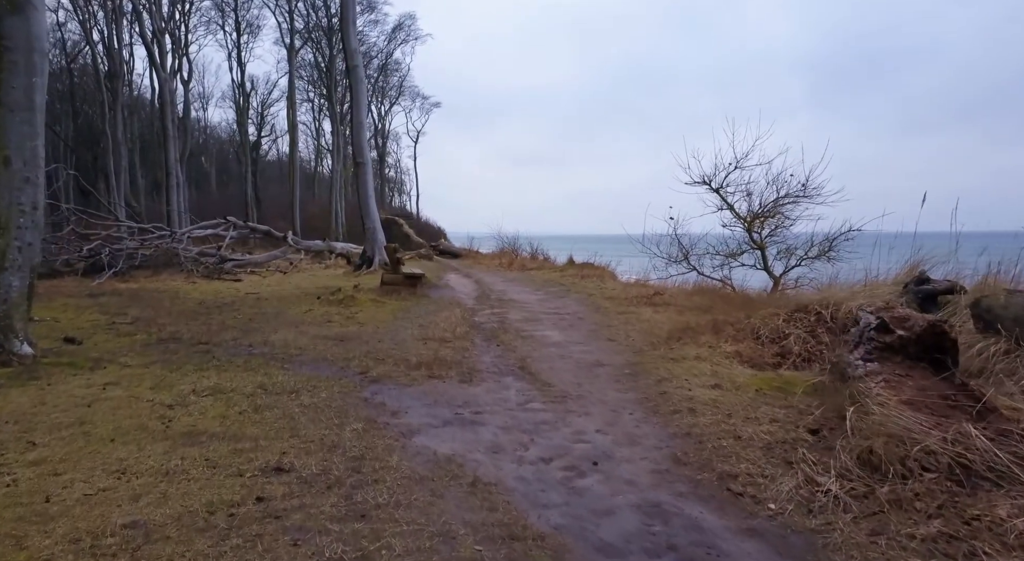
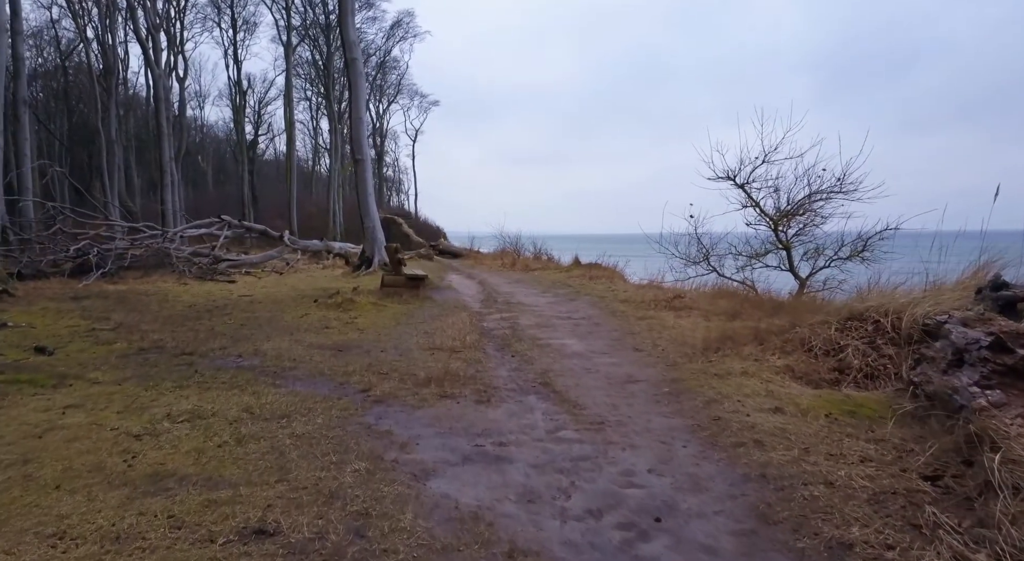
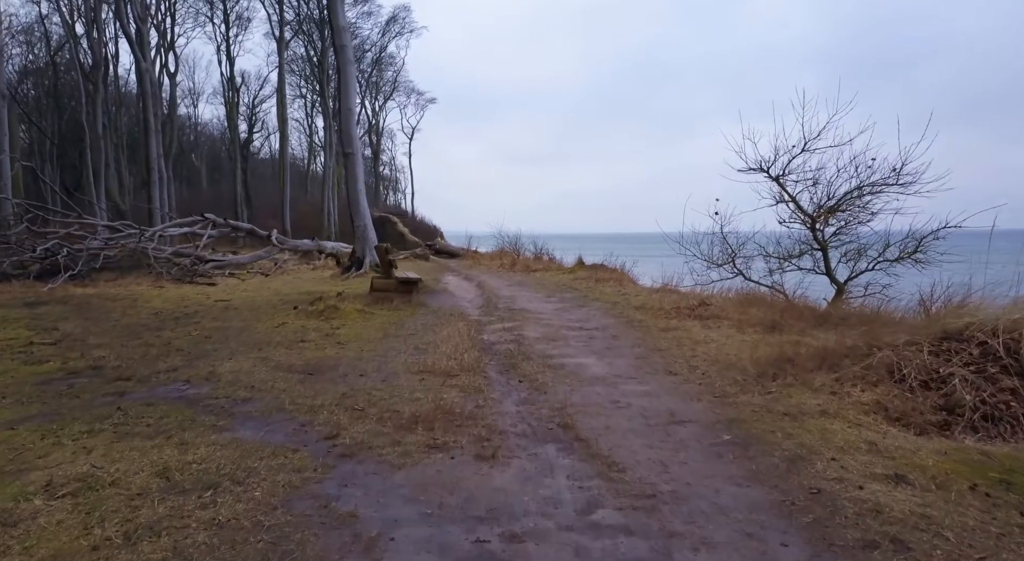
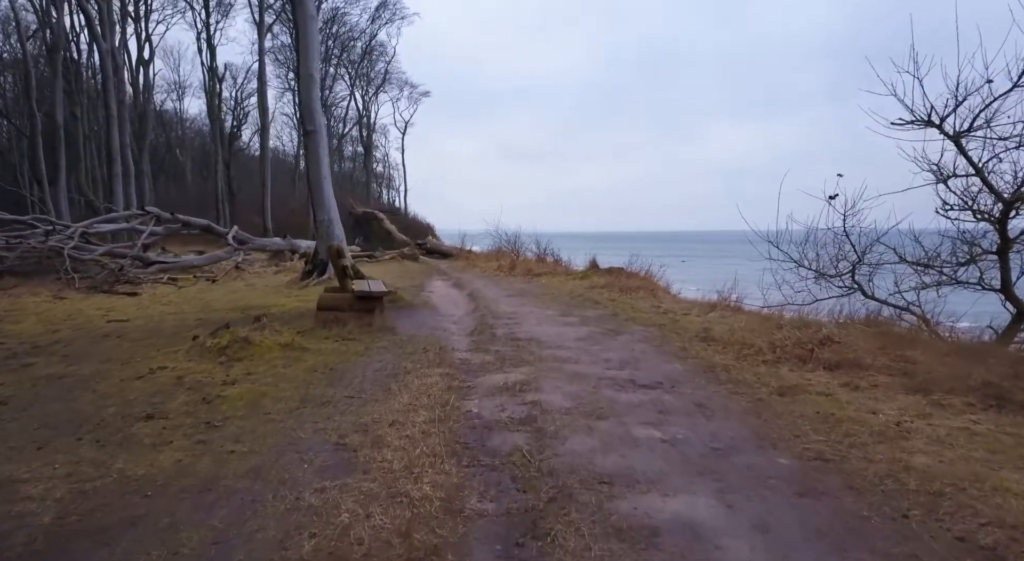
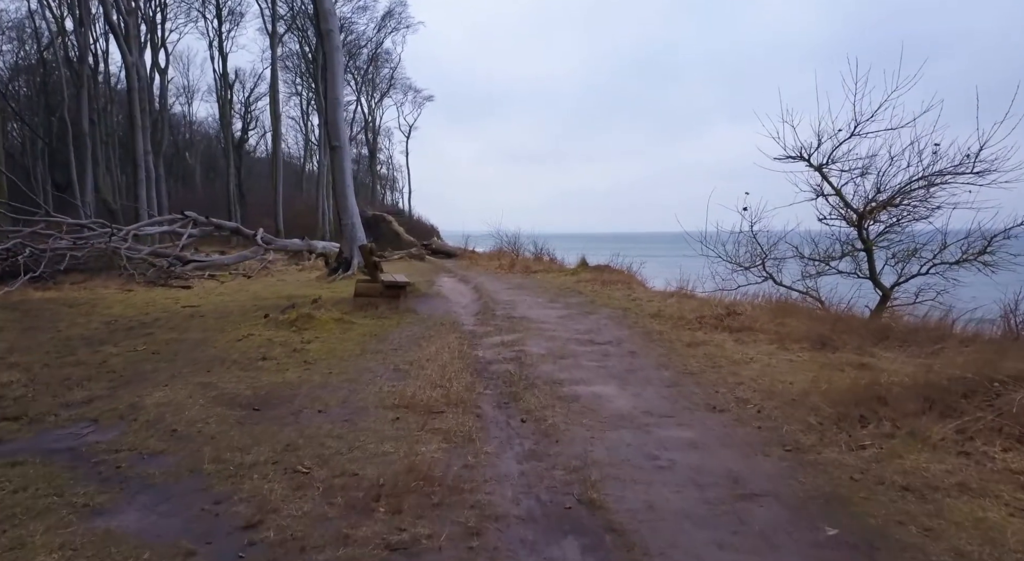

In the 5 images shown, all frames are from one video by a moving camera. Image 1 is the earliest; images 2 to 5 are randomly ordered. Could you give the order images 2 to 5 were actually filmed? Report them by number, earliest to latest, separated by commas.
2, 3, 5, 4
